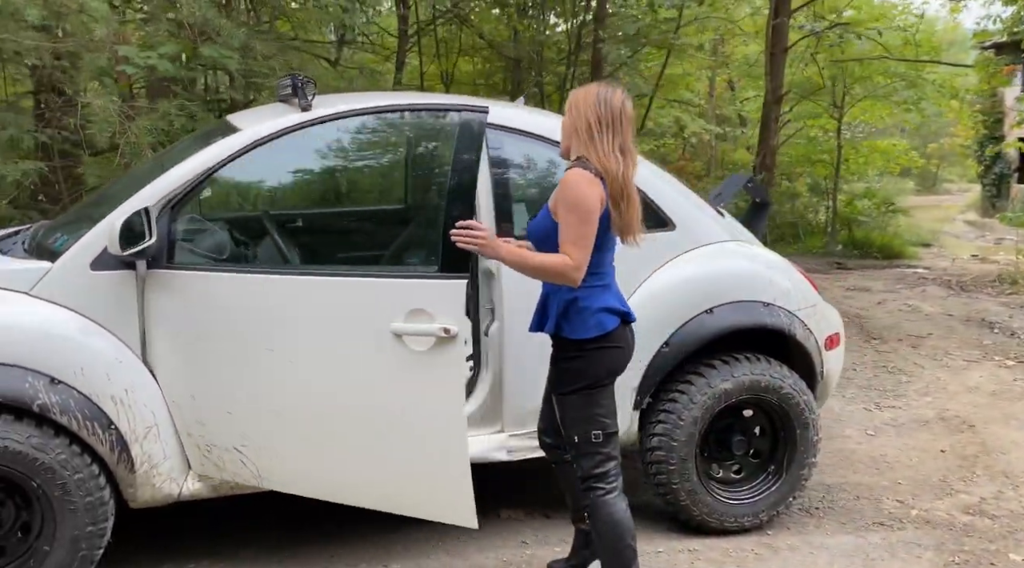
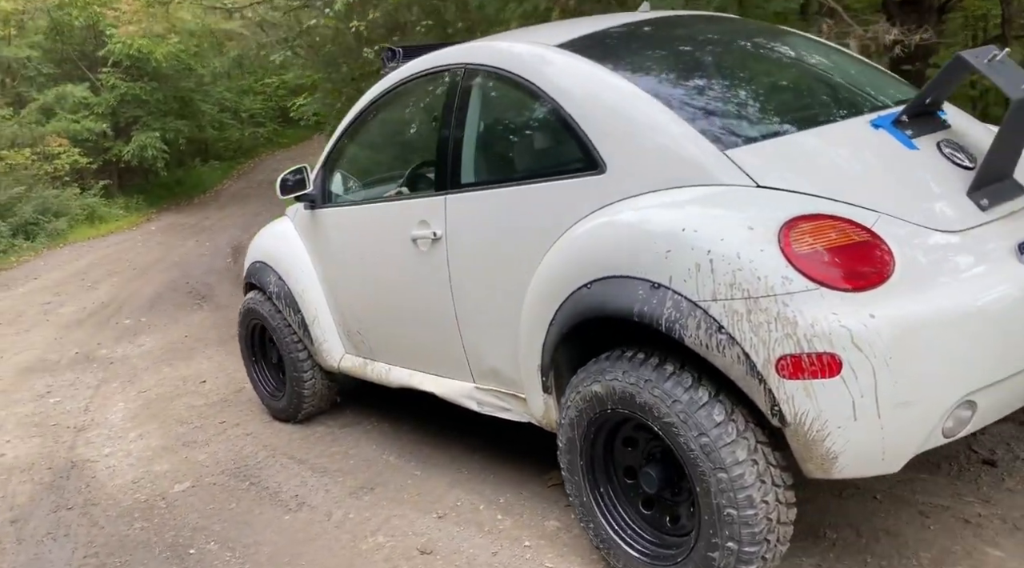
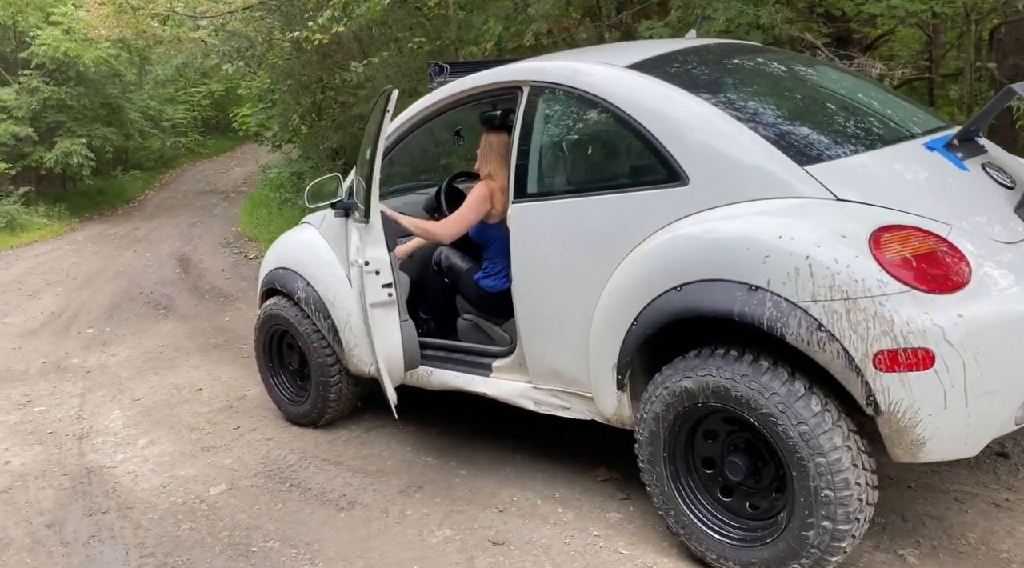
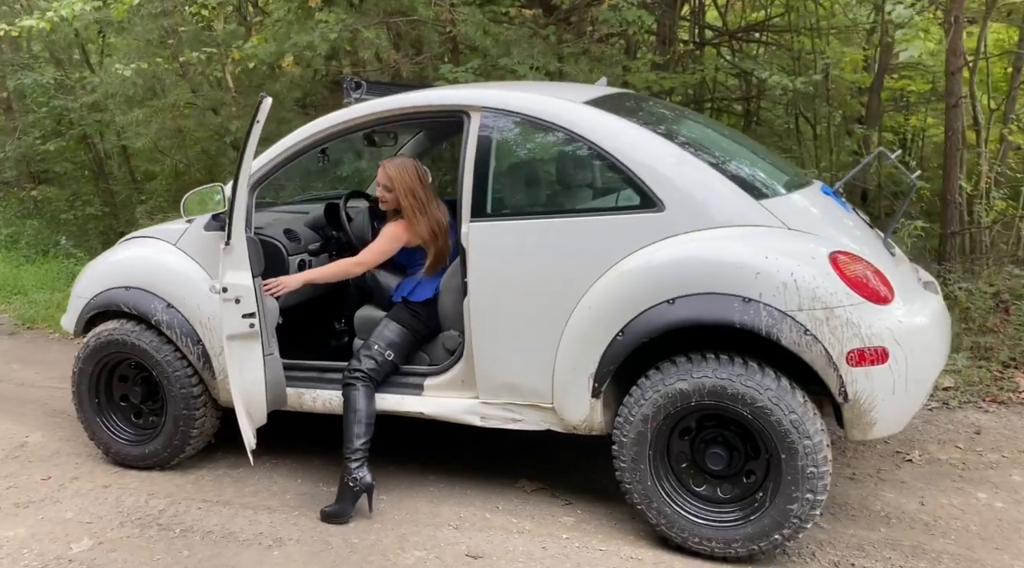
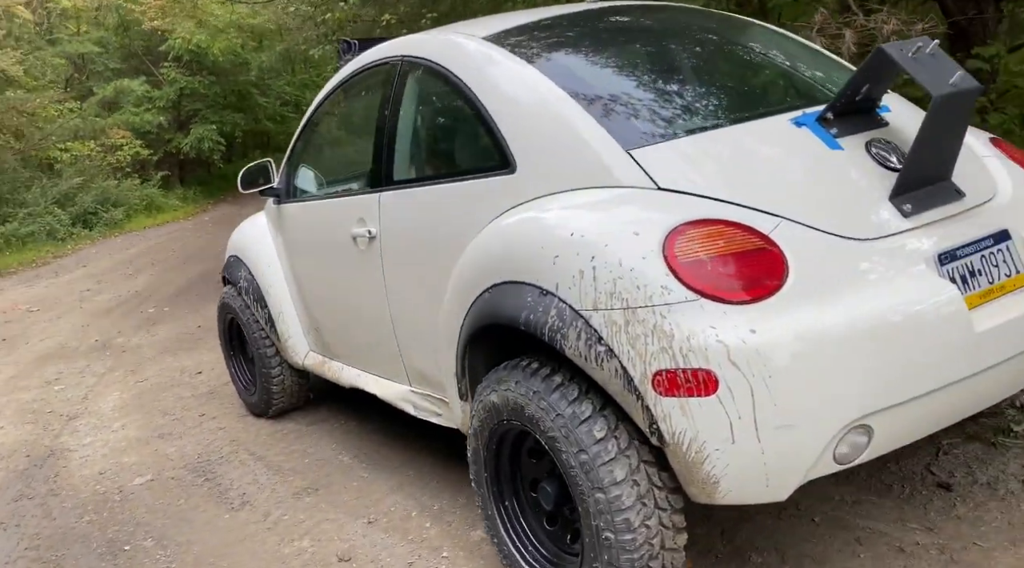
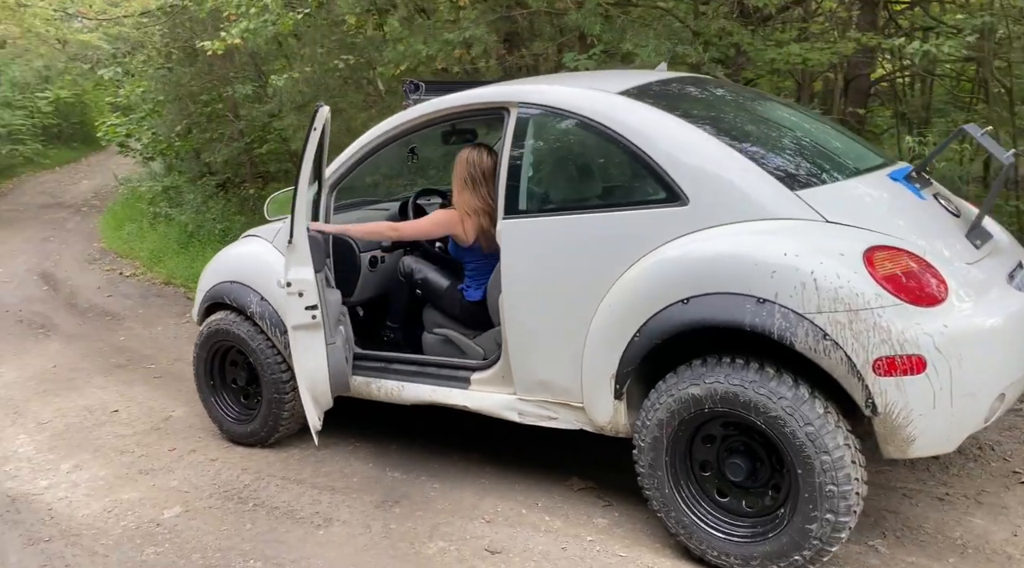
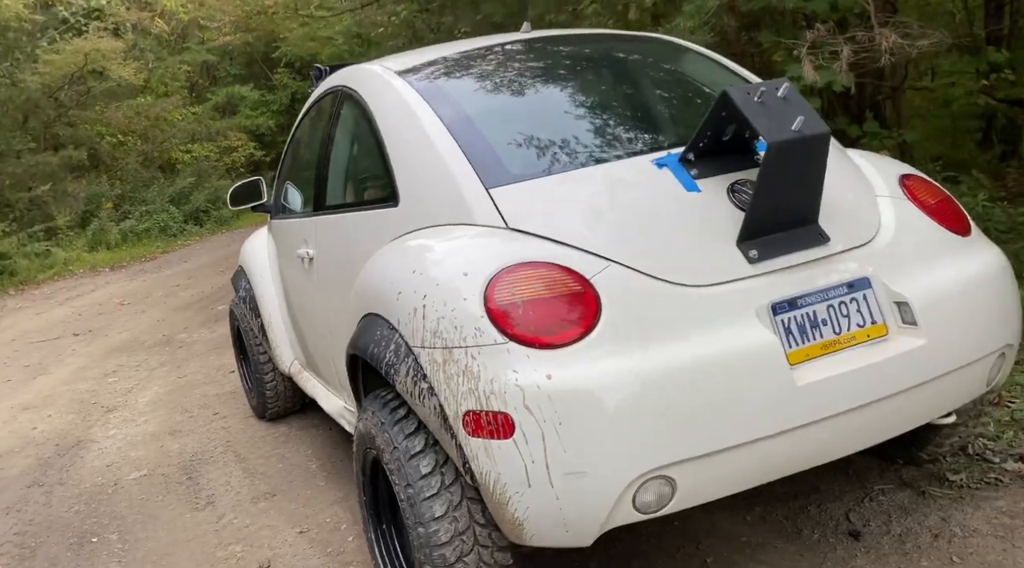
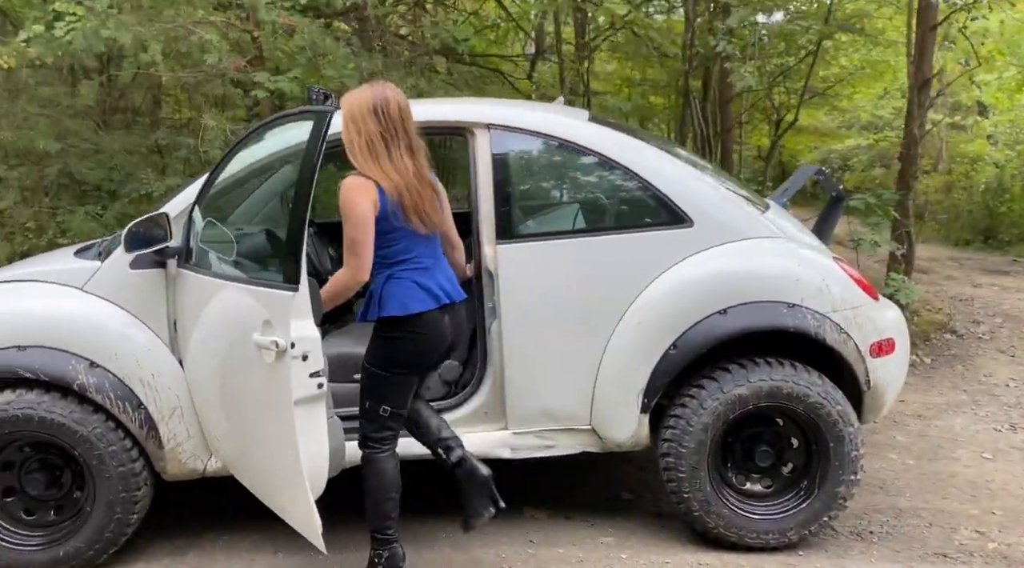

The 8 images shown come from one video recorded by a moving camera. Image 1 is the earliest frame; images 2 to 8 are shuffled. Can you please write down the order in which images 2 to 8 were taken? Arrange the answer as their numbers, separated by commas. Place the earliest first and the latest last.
8, 4, 6, 3, 2, 5, 7
